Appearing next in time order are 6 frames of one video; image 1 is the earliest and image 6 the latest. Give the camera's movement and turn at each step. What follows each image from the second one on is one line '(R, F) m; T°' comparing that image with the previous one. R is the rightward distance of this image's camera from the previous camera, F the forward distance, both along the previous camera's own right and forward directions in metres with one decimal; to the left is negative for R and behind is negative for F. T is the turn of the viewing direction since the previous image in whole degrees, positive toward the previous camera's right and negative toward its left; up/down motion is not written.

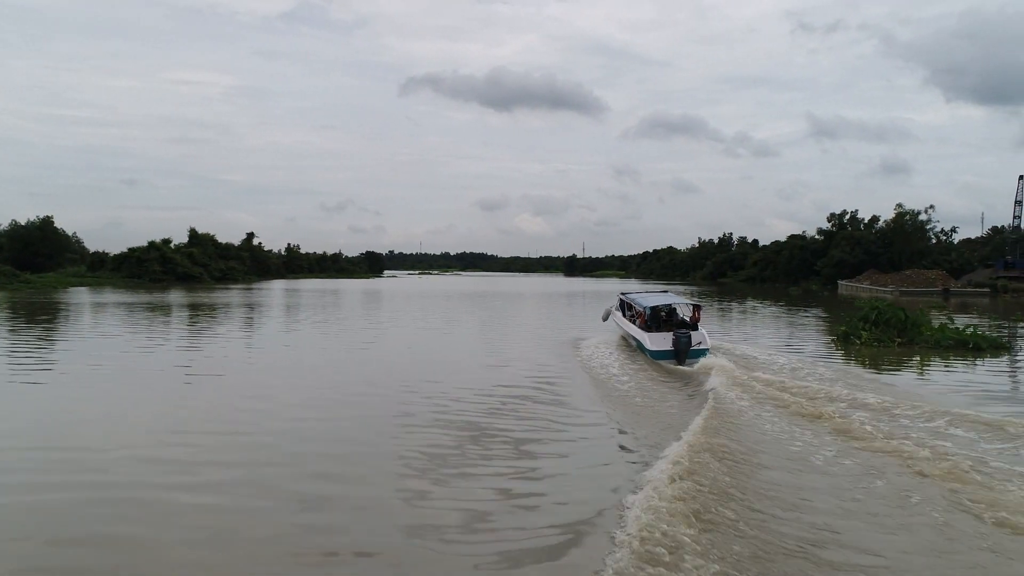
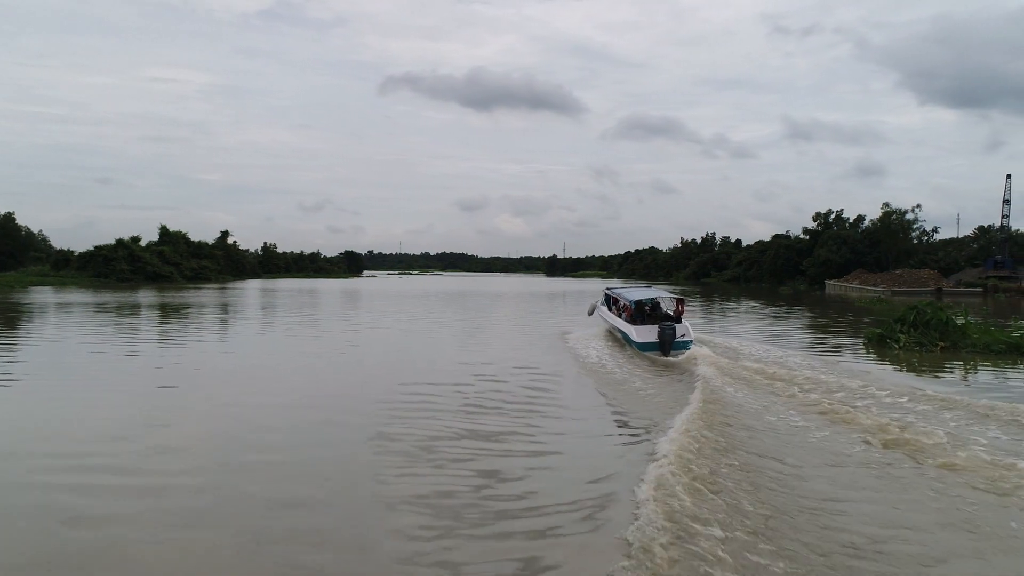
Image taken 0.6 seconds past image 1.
(-0.1, +0.5) m; +2°
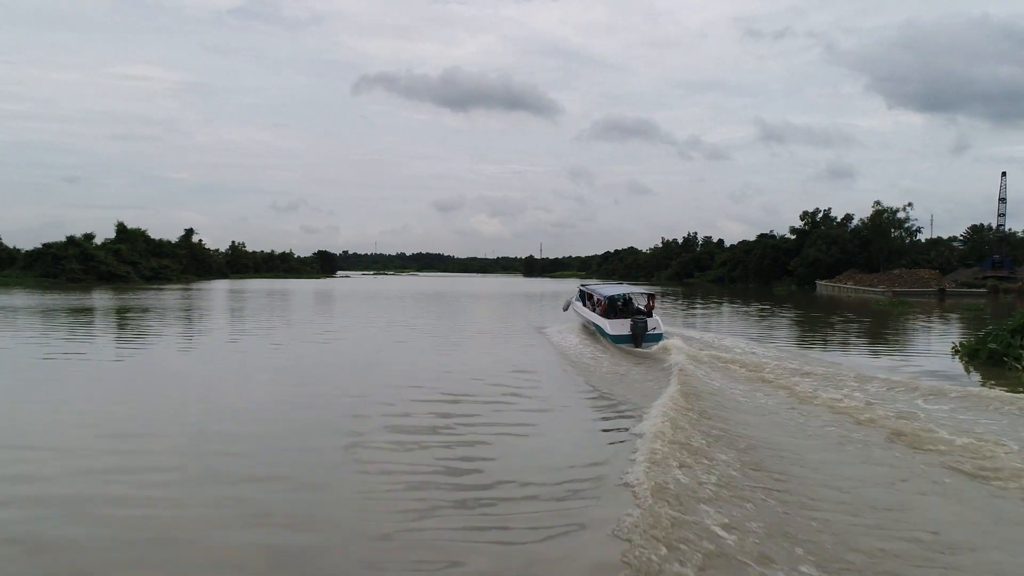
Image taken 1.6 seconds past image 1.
(-0.1, +0.9) m; +2°
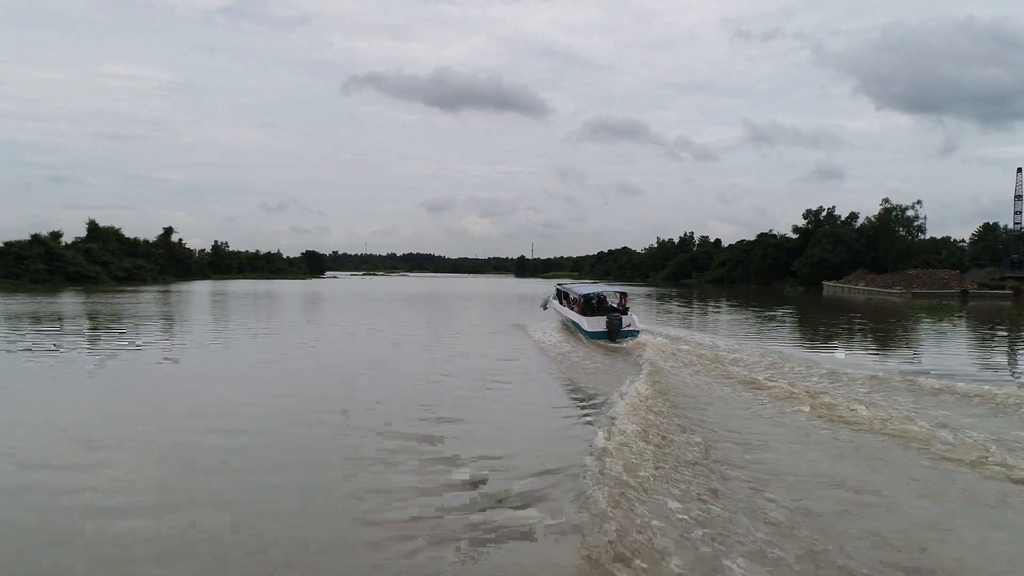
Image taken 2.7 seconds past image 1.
(-0.1, +0.9) m; +1°
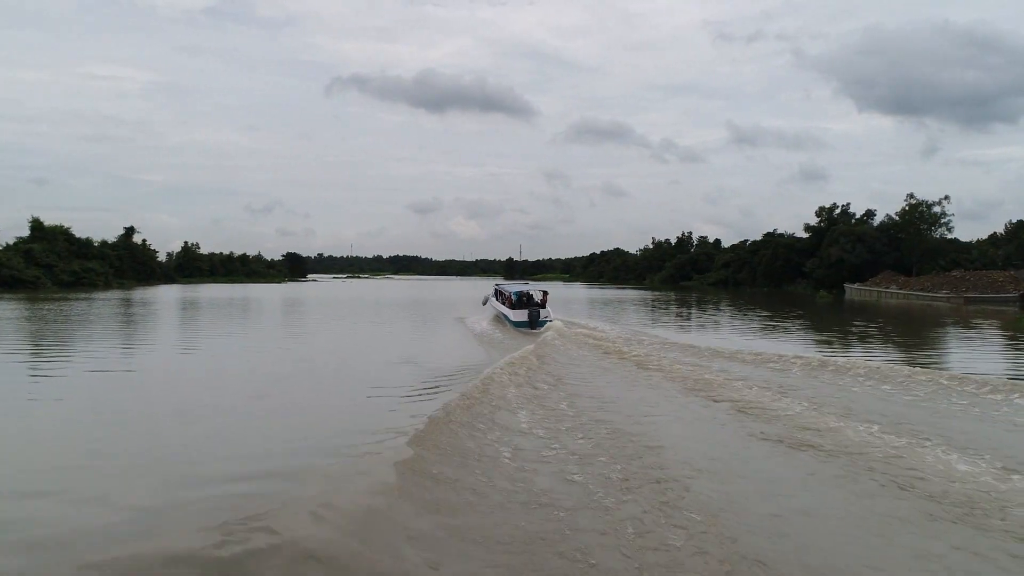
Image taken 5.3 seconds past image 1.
(-0.2, +1.7) m; +1°
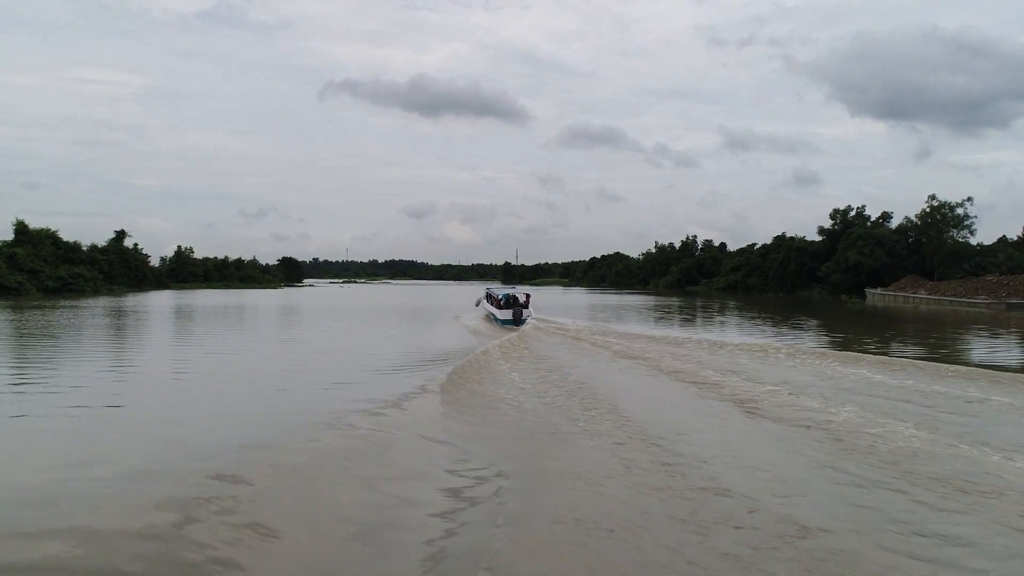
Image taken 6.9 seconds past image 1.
(-0.3, +0.7) m; 0°
